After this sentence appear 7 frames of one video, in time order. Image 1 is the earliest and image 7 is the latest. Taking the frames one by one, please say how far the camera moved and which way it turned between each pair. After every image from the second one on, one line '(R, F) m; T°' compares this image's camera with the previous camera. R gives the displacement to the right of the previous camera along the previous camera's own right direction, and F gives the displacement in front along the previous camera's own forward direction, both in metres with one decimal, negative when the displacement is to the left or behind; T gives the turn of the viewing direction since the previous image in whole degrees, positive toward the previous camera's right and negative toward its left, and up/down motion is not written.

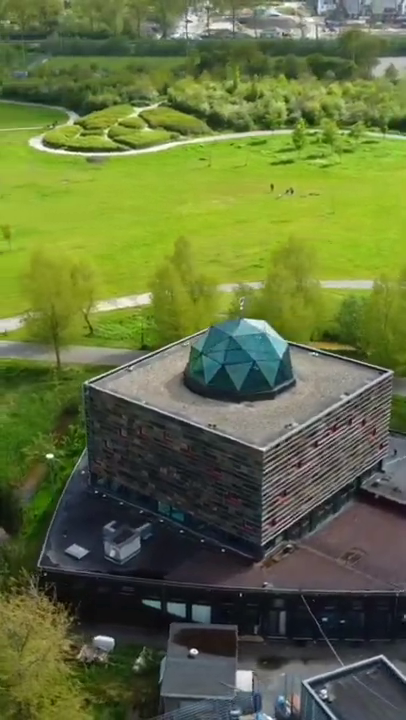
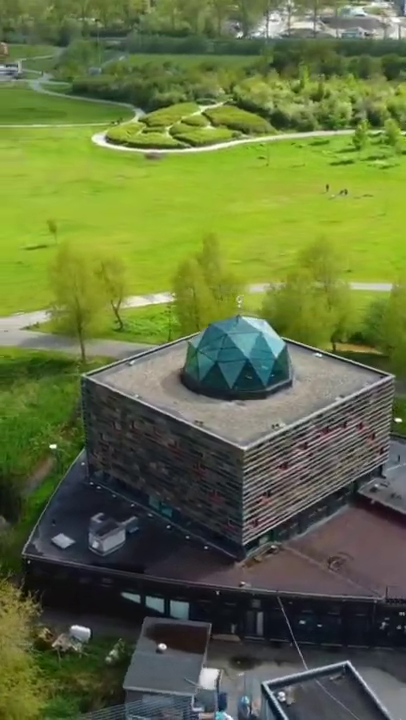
(+3.3, +0.2) m; -5°
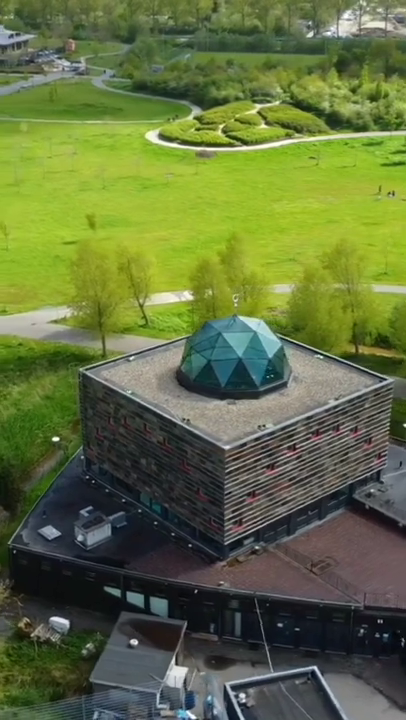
(+2.9, +0.2) m; -4°
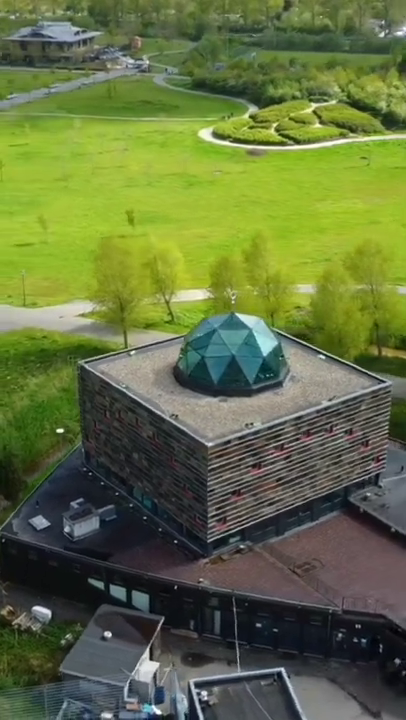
(+2.9, +0.2) m; -4°
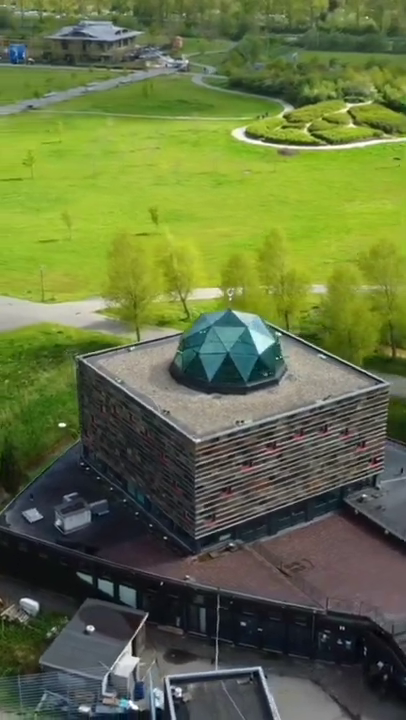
(+1.9, +0.2) m; -3°
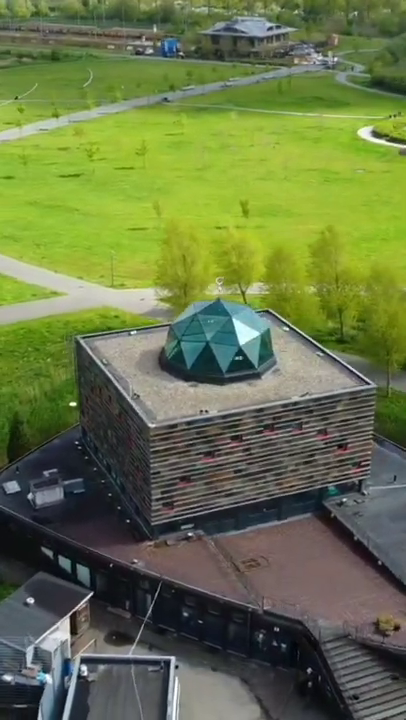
(+6.9, +0.8) m; -9°
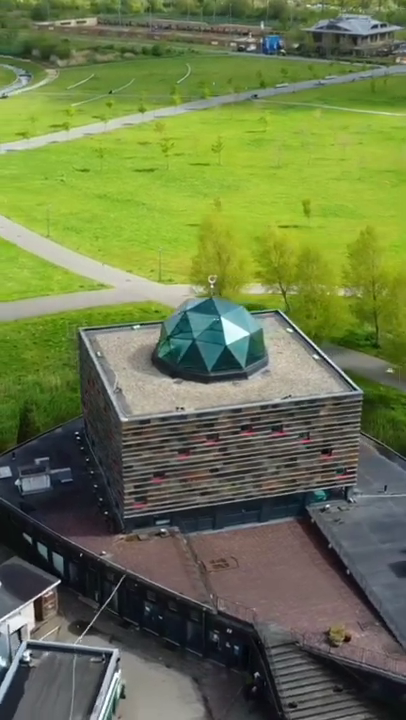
(+4.6, +0.2) m; -6°
